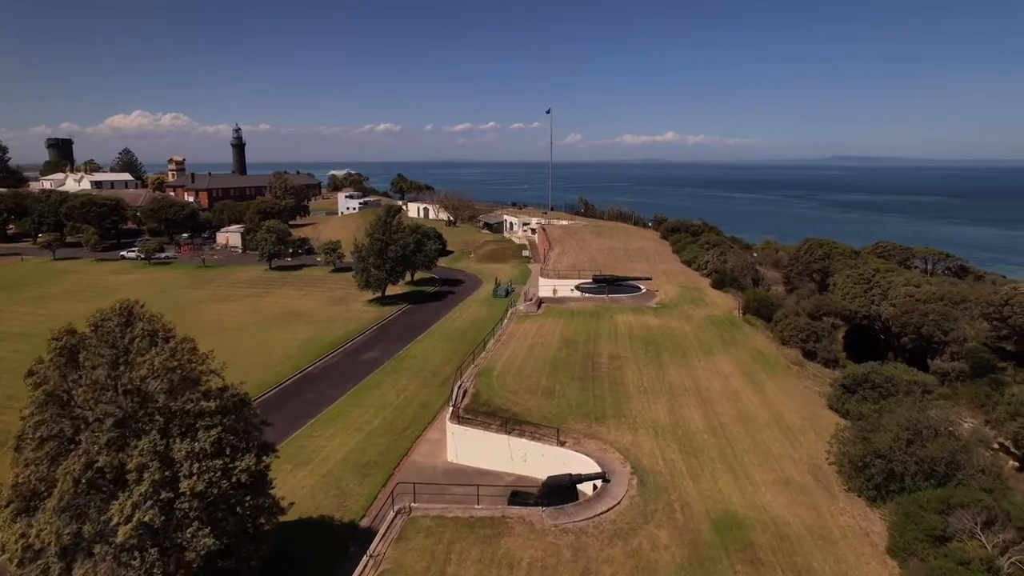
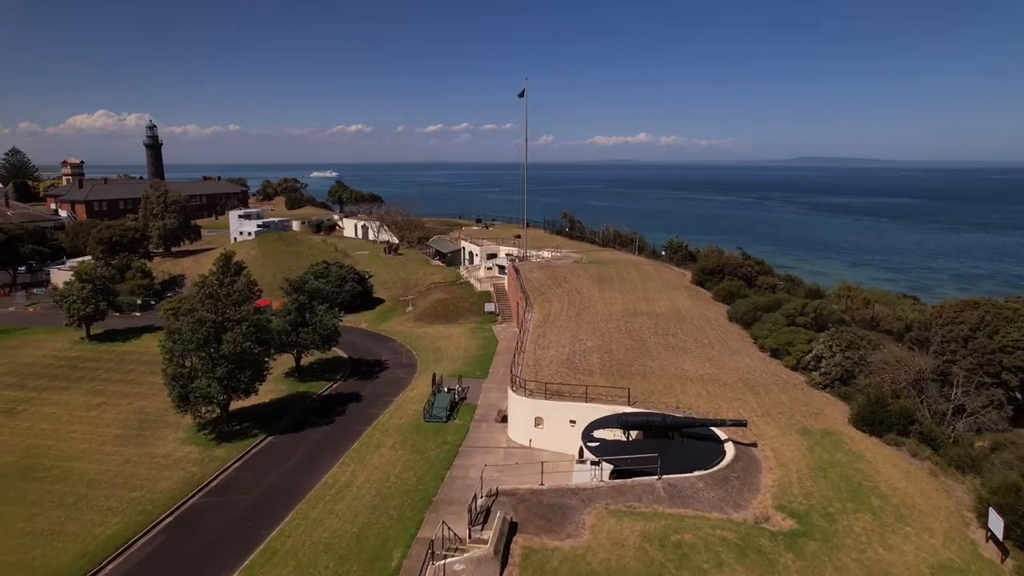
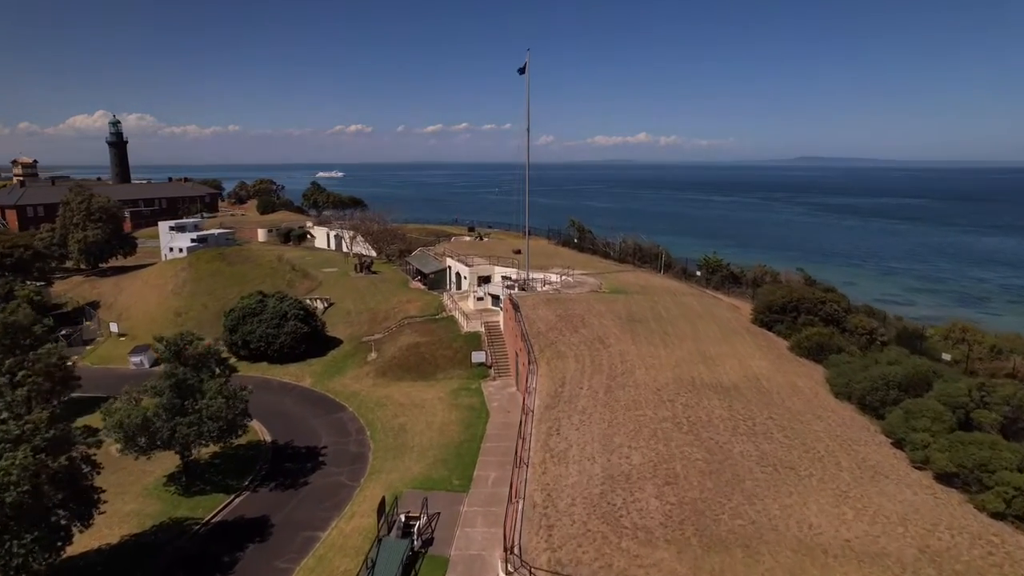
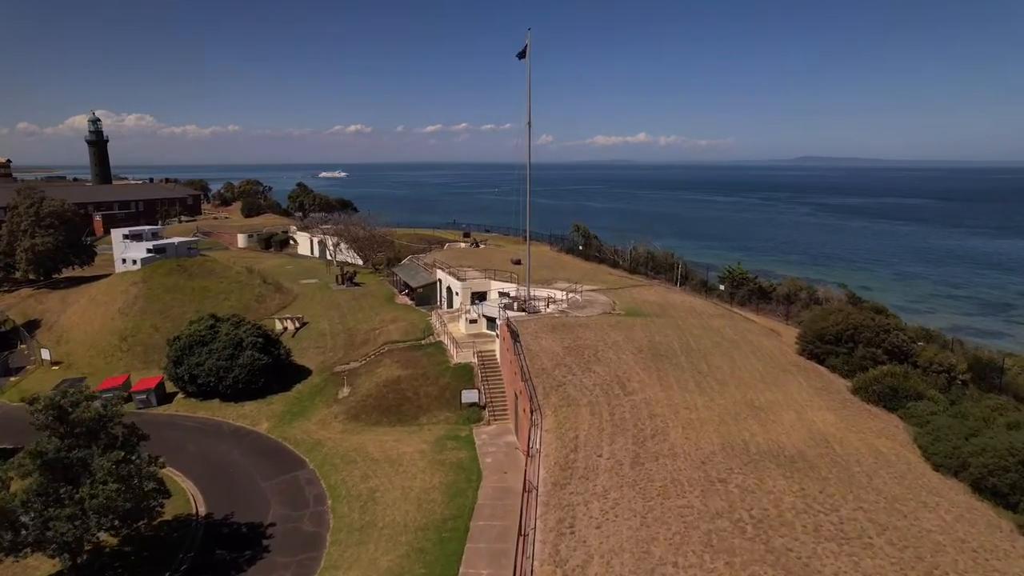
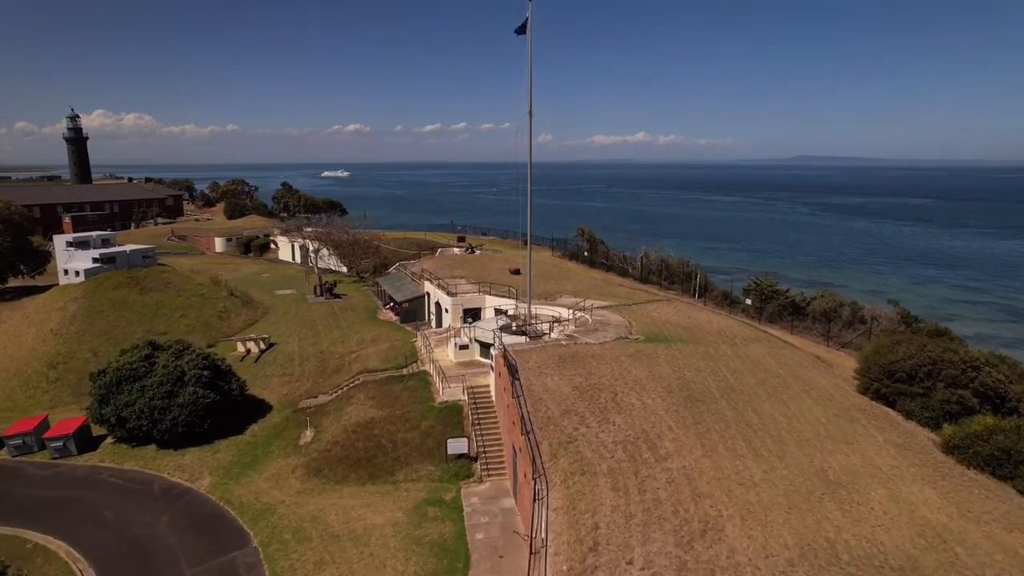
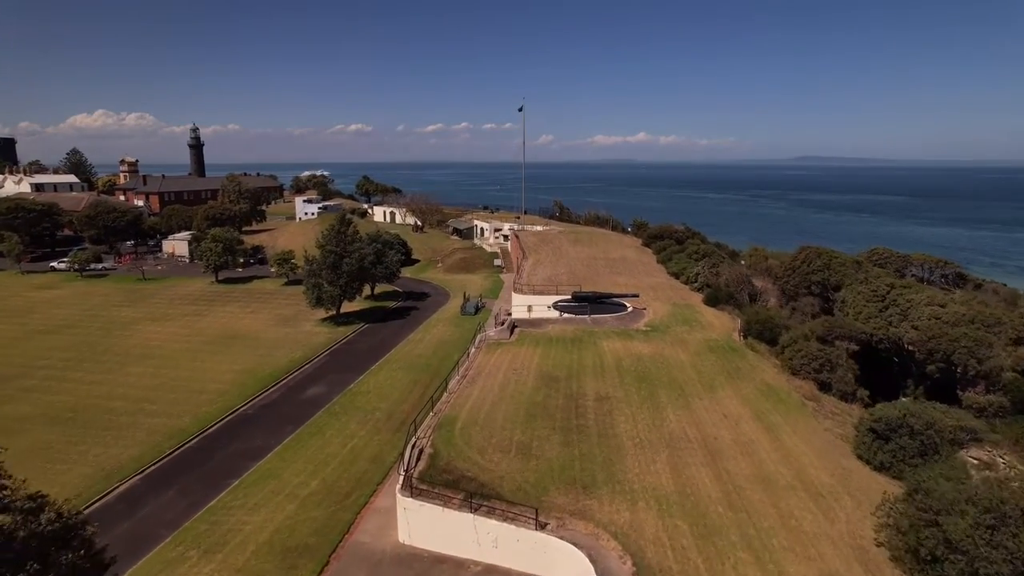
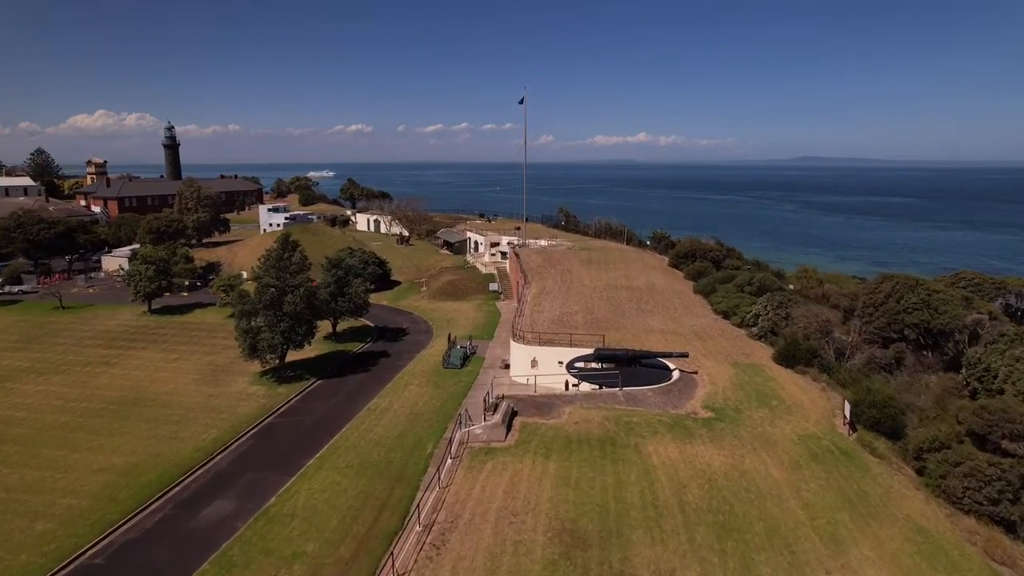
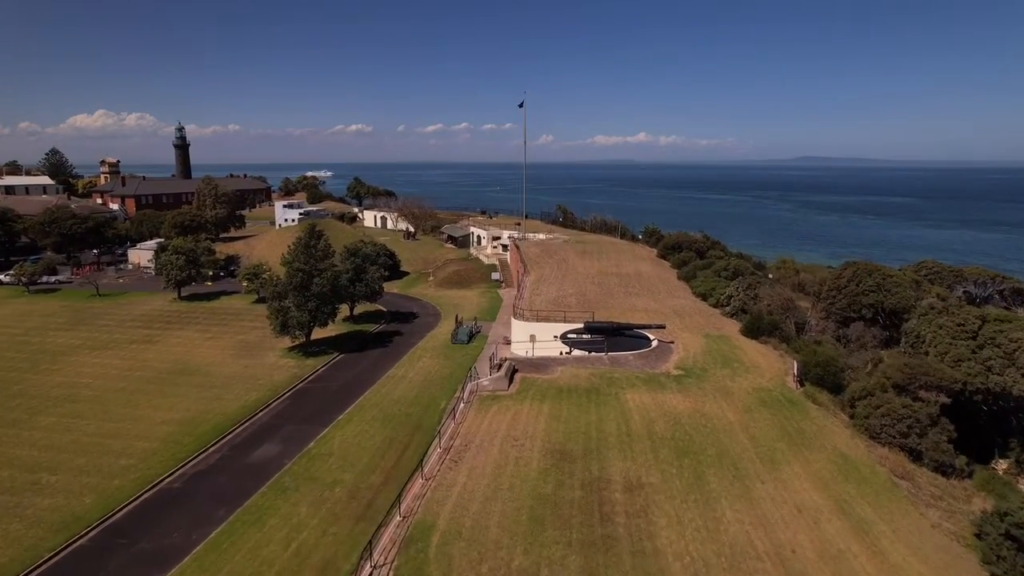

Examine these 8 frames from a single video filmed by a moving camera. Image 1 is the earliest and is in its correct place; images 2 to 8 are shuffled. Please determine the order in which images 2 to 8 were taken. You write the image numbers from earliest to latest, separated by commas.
6, 8, 7, 2, 3, 4, 5
